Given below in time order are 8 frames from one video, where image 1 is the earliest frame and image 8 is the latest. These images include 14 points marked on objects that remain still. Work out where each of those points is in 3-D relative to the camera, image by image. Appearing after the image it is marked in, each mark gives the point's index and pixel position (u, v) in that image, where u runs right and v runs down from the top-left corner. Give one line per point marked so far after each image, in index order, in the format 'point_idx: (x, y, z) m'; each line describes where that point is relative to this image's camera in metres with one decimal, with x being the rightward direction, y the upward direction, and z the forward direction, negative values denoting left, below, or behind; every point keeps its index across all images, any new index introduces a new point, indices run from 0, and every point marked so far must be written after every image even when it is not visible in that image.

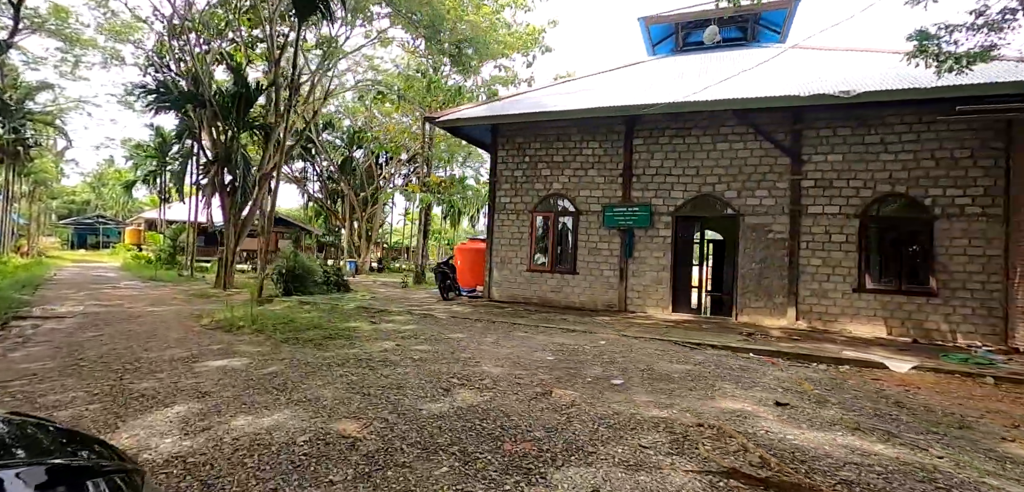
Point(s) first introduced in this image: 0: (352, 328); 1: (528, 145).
0: (-2.2, -1.1, +6.7) m
1: (+0.3, +2.1, +10.4) m
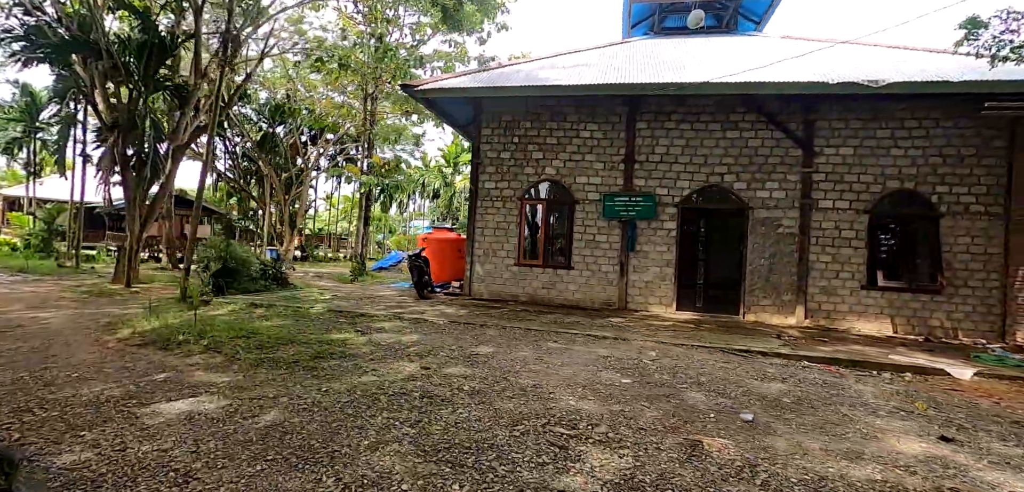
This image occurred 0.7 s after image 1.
0: (-1.9, -1.0, +5.3) m
1: (+0.1, +2.3, +9.2) m
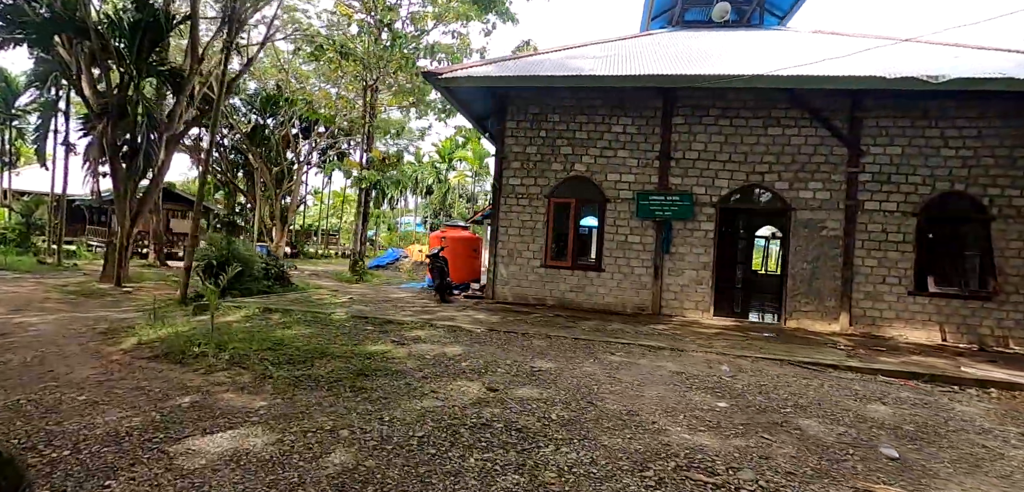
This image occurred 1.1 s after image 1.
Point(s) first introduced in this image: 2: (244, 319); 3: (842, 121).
0: (-1.3, -1.1, +4.7) m
1: (+0.6, +2.3, +8.7) m
2: (-3.3, -0.9, +6.1) m
3: (+5.3, +2.0, +7.9) m
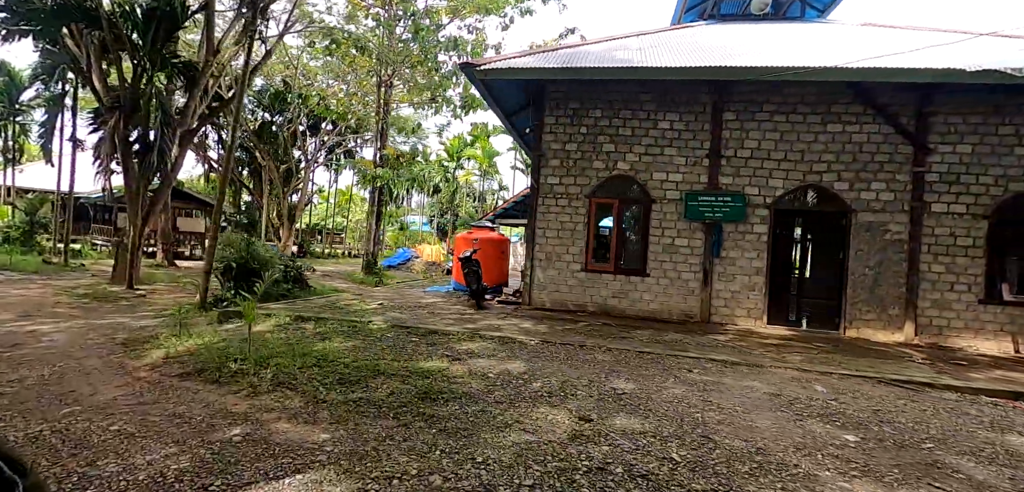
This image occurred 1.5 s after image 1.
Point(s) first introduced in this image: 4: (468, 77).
0: (-0.7, -1.1, +4.2) m
1: (+1.2, +2.2, +8.2) m
2: (-2.7, -0.9, +5.6) m
3: (+6.0, +2.0, +7.4) m
4: (-0.7, +2.7, +7.7) m
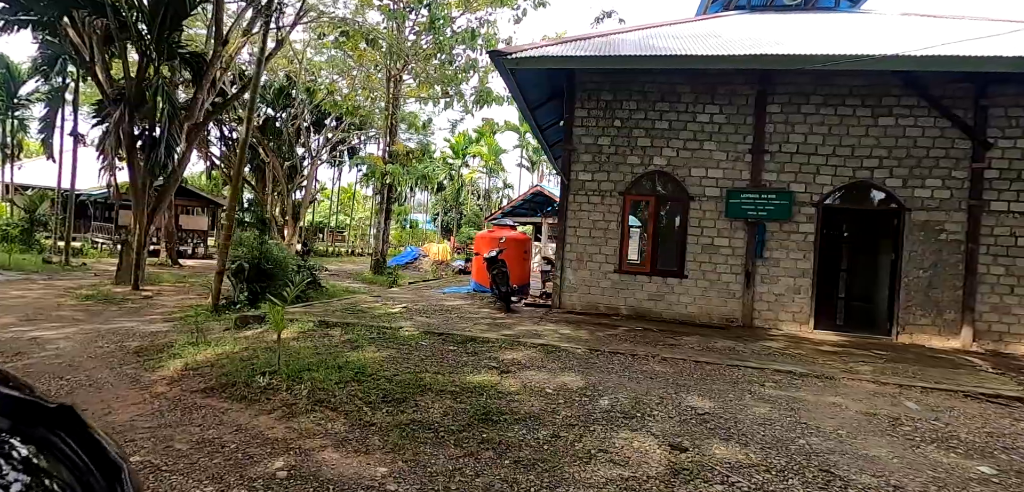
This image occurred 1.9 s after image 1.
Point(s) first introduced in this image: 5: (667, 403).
0: (-0.2, -1.1, +3.8) m
1: (+1.7, +2.3, +7.7) m
2: (-2.2, -0.9, +5.1) m
3: (+6.5, +1.9, +6.9) m
4: (-0.2, +2.7, +7.2) m
5: (+1.2, -1.2, +3.6) m
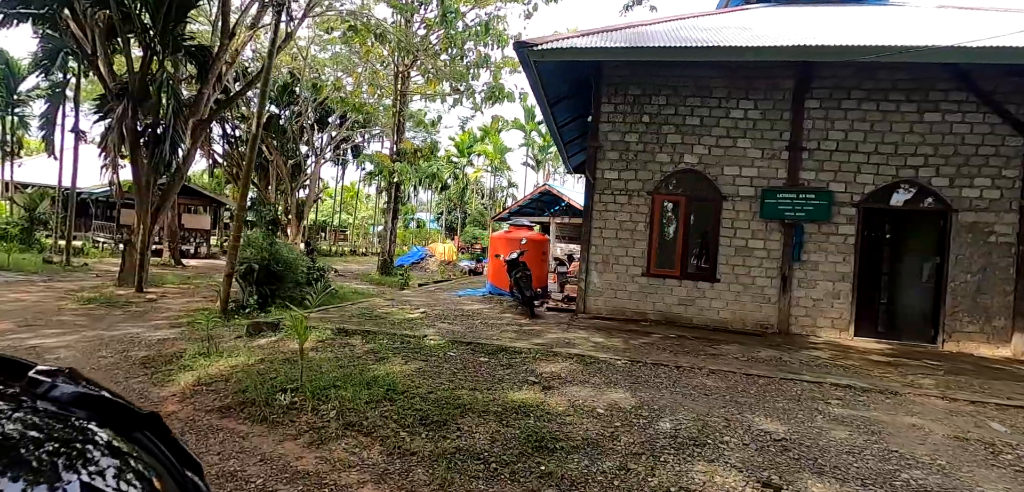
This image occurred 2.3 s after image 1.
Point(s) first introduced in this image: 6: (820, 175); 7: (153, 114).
0: (+0.2, -1.2, +3.4) m
1: (+2.1, +2.2, +7.4) m
2: (-1.9, -1.0, +4.8) m
3: (+6.8, +1.9, +6.6) m
4: (+0.1, +2.6, +6.8) m
5: (+1.5, -1.2, +3.3) m
6: (+4.4, +1.0, +7.0) m
7: (-6.9, +2.6, +9.4) m
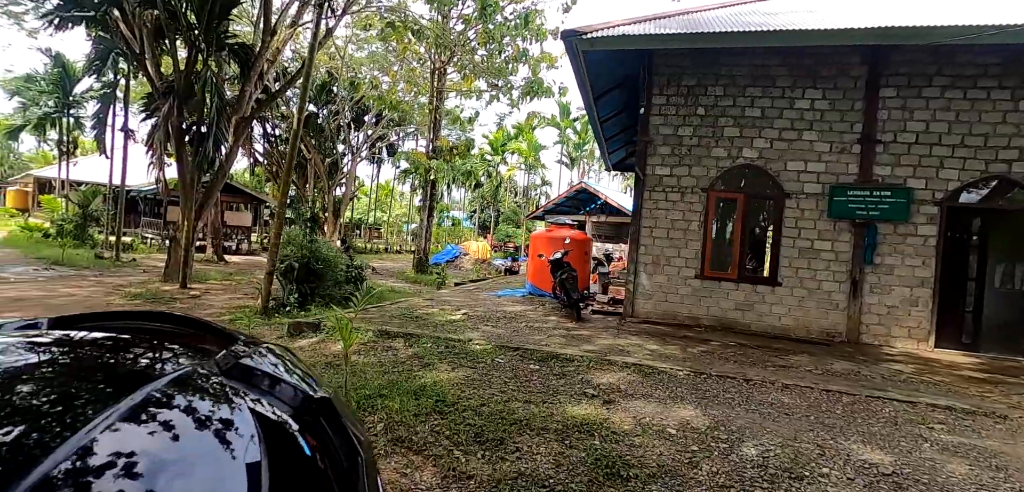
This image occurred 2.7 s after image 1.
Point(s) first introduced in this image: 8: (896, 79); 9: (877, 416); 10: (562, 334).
0: (+0.6, -1.2, +3.1) m
1: (+2.7, +2.2, +6.9) m
2: (-1.4, -1.0, +4.6) m
3: (+7.4, +1.9, +5.8) m
4: (+0.8, +2.6, +6.5) m
5: (+1.9, -1.2, +2.9) m
6: (+5.0, +1.0, +6.4) m
7: (-6.1, +2.6, +9.5) m
8: (+5.1, +2.2, +6.4) m
9: (+2.7, -1.3, +3.6) m
10: (+0.6, -1.0, +5.7) m
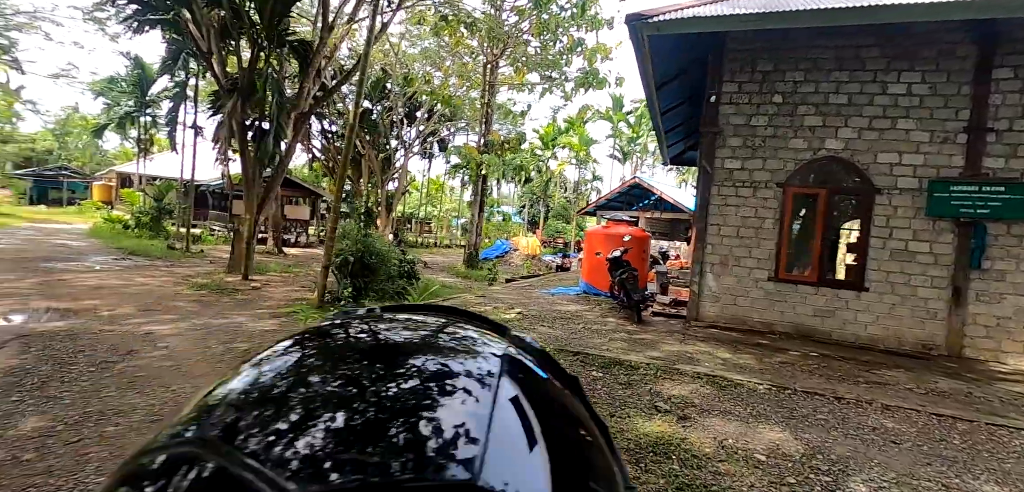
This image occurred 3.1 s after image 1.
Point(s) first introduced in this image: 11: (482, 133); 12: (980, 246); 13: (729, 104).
0: (+0.9, -1.2, +2.8) m
1: (+3.5, +2.2, +6.3) m
2: (-0.9, -0.9, +4.4) m
3: (+8.1, +1.8, +4.8) m
4: (+1.5, +2.7, +6.1) m
5: (+2.2, -1.3, +2.4) m
6: (+5.7, +1.0, +5.6) m
7: (-5.0, +2.8, +9.7) m
8: (+5.8, +2.2, +5.6) m
9: (+3.1, -1.3, +3.1) m
10: (+1.2, -1.0, +5.3) m
11: (-1.0, +3.9, +16.7) m
12: (+5.4, 0.0, +5.6) m
13: (+2.9, +1.9, +6.5) m
